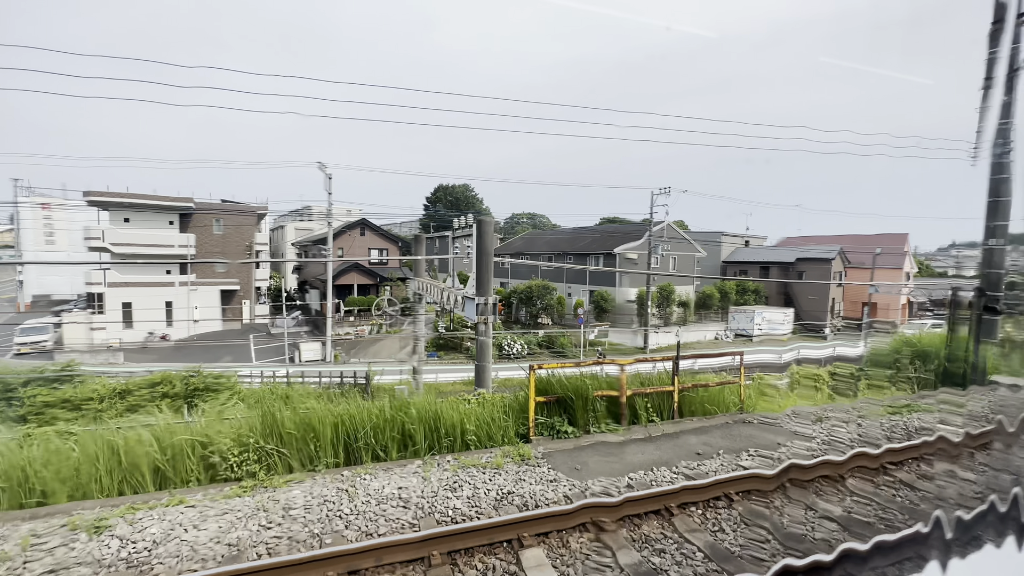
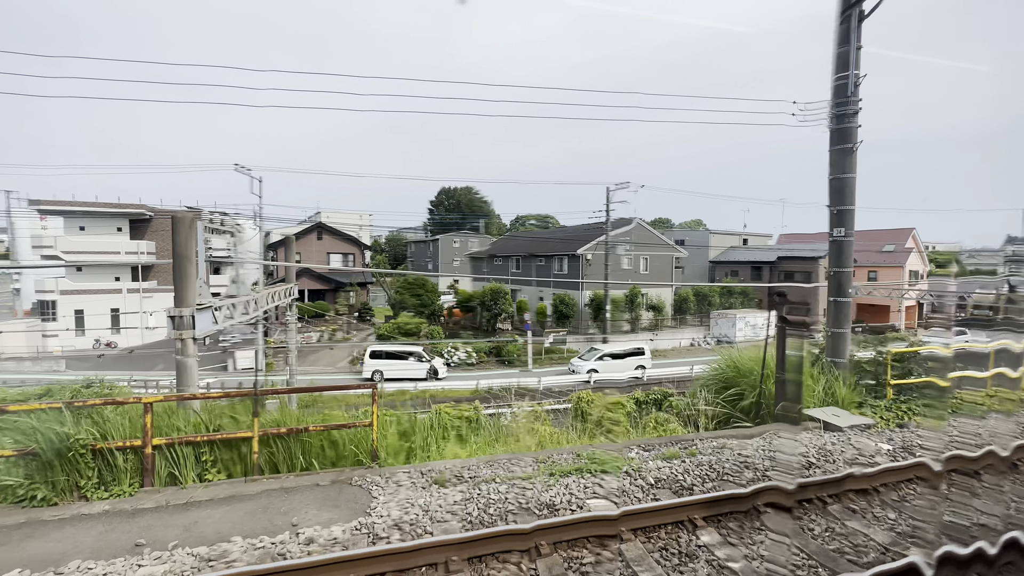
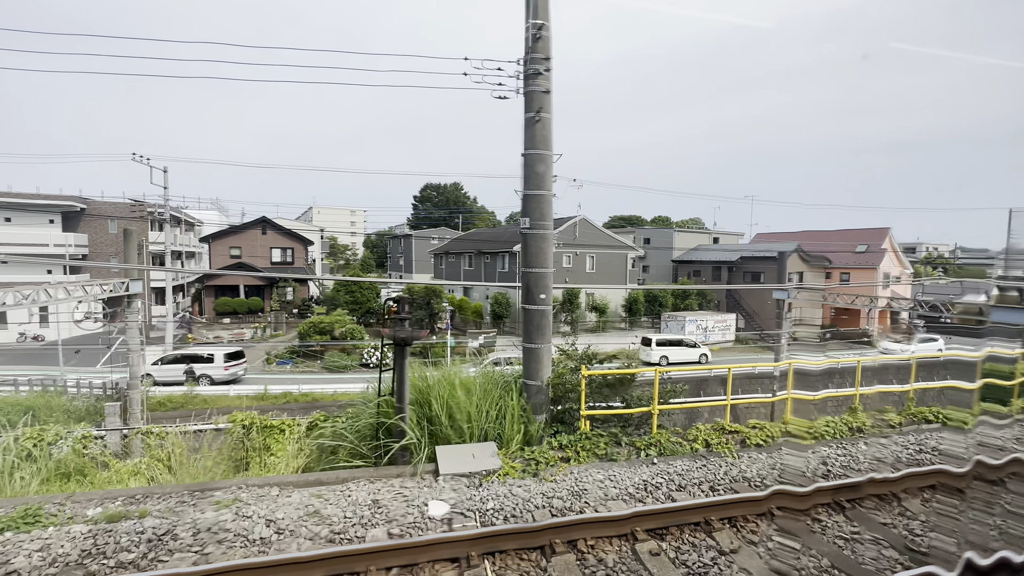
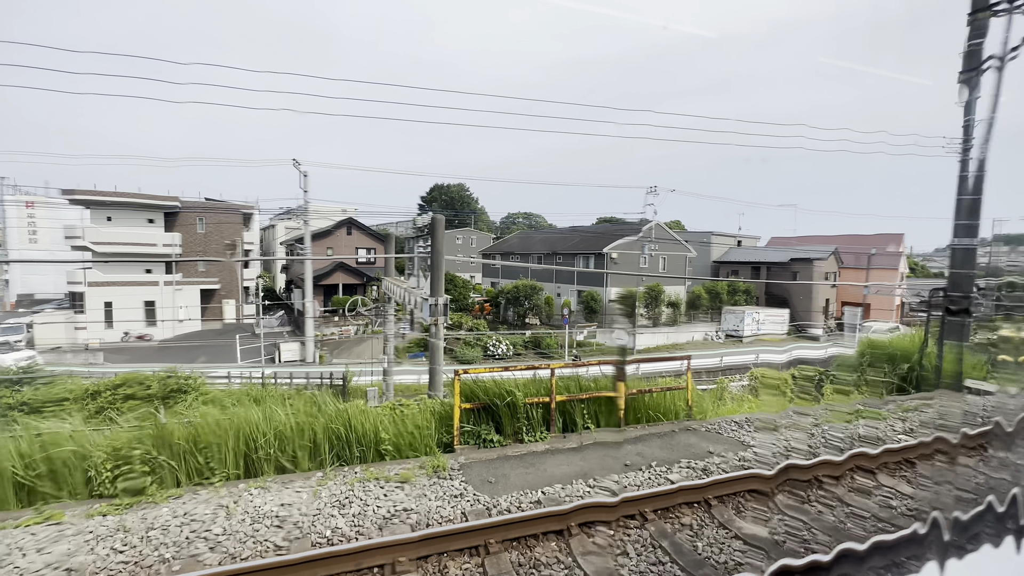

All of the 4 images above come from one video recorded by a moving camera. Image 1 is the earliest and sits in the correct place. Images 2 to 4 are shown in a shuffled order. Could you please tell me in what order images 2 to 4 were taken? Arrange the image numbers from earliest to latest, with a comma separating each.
4, 2, 3
